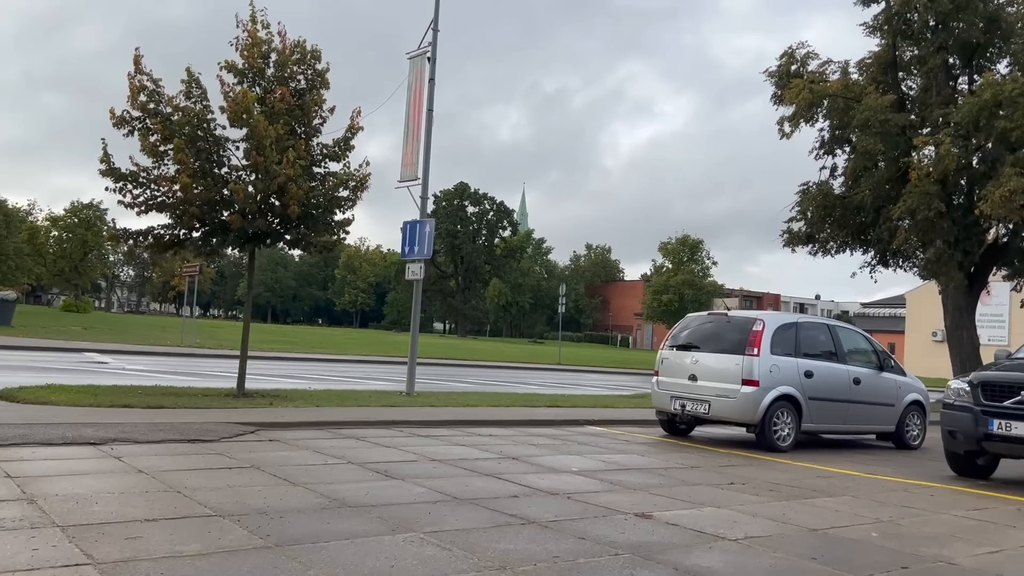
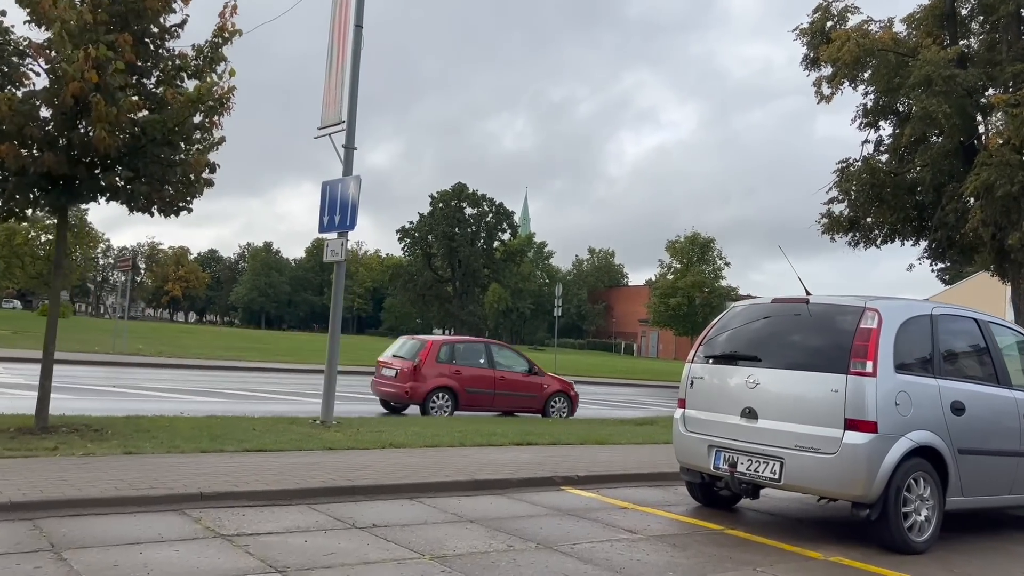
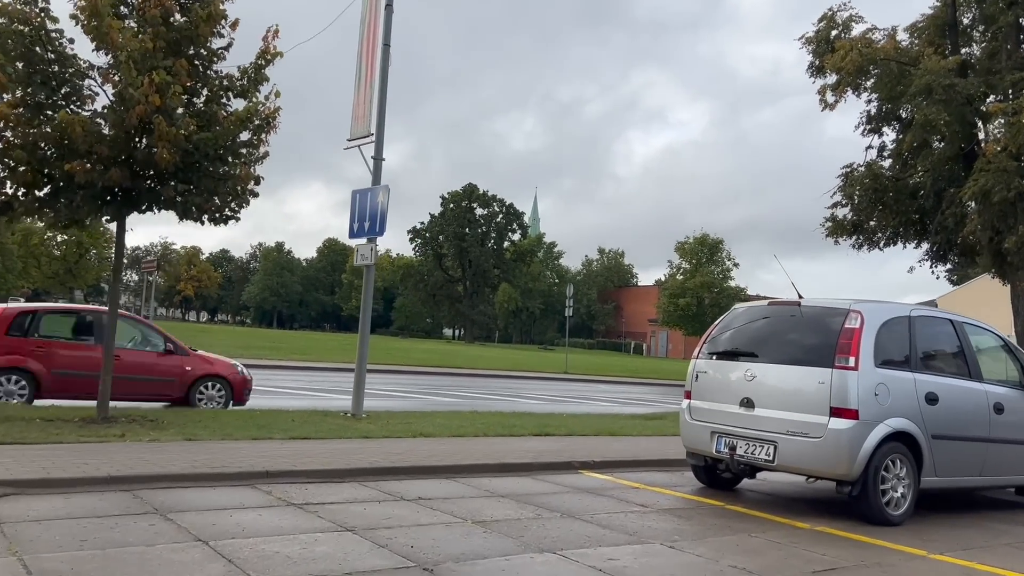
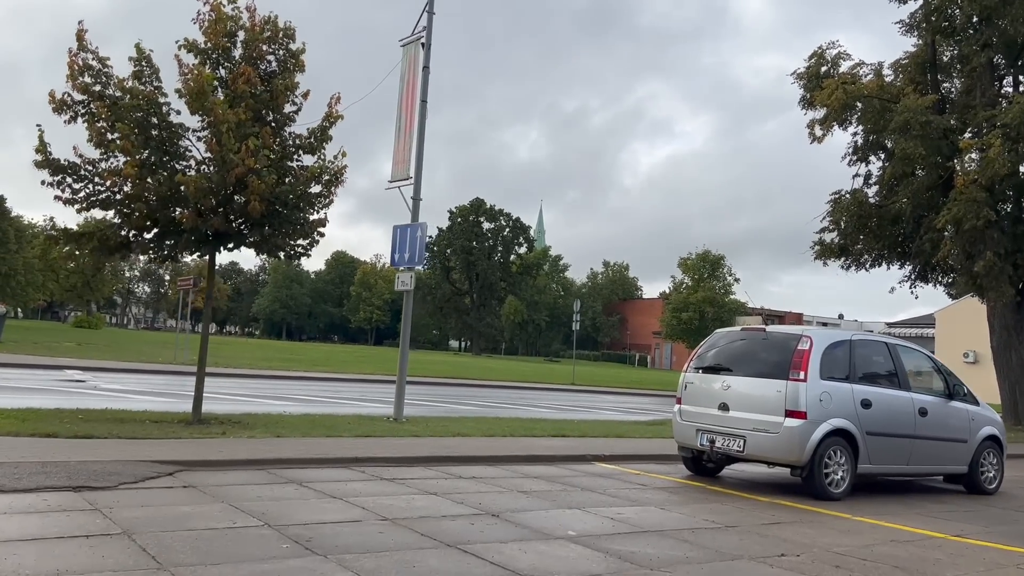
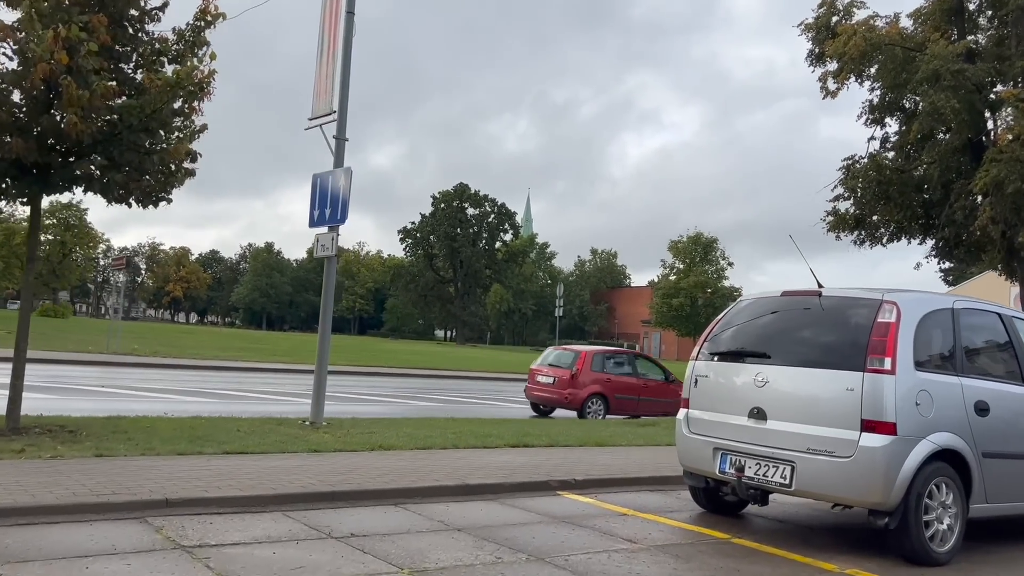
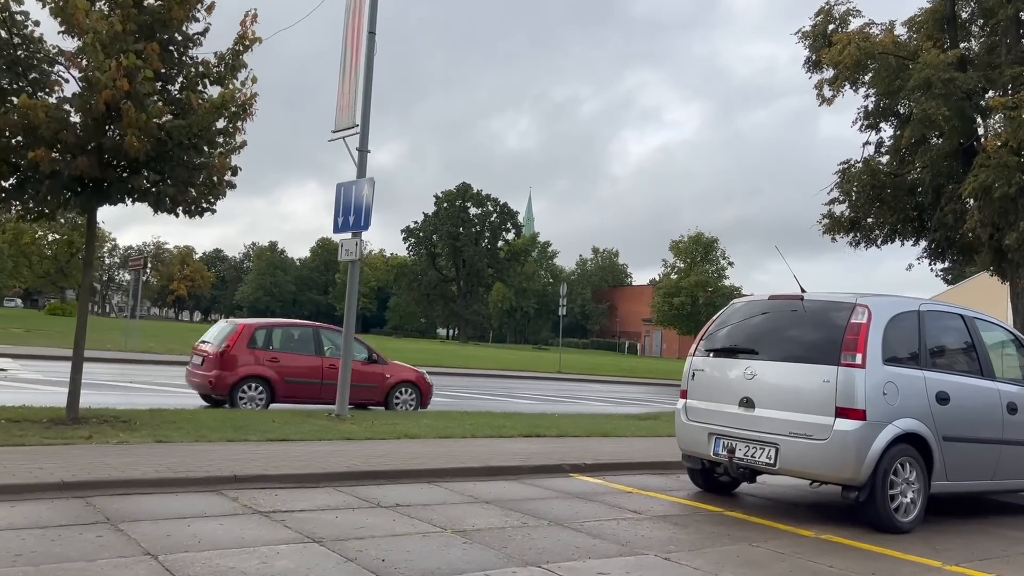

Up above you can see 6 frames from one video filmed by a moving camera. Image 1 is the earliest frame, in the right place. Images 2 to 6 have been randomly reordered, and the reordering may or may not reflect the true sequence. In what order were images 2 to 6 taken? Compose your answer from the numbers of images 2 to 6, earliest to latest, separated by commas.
4, 3, 6, 2, 5
